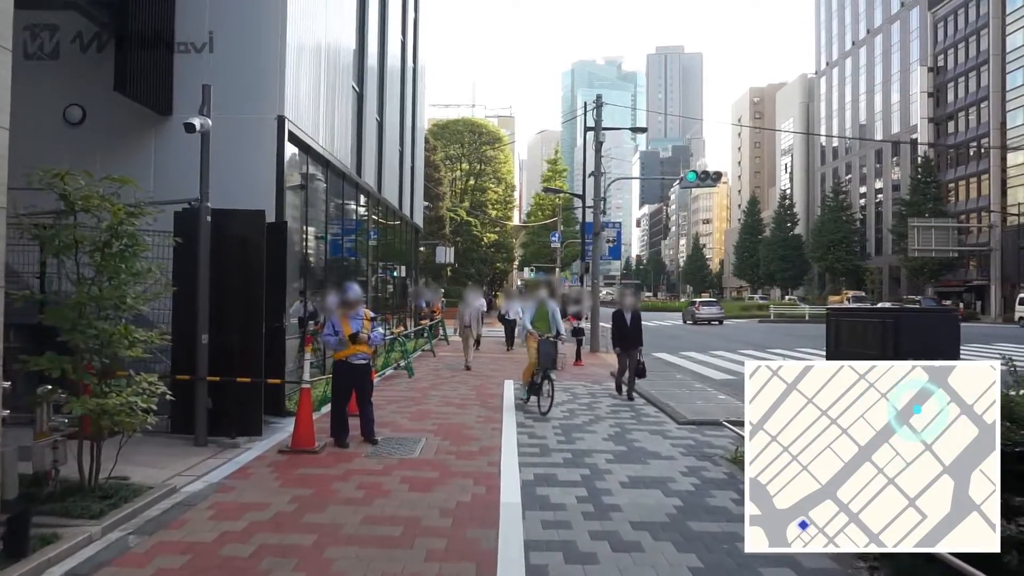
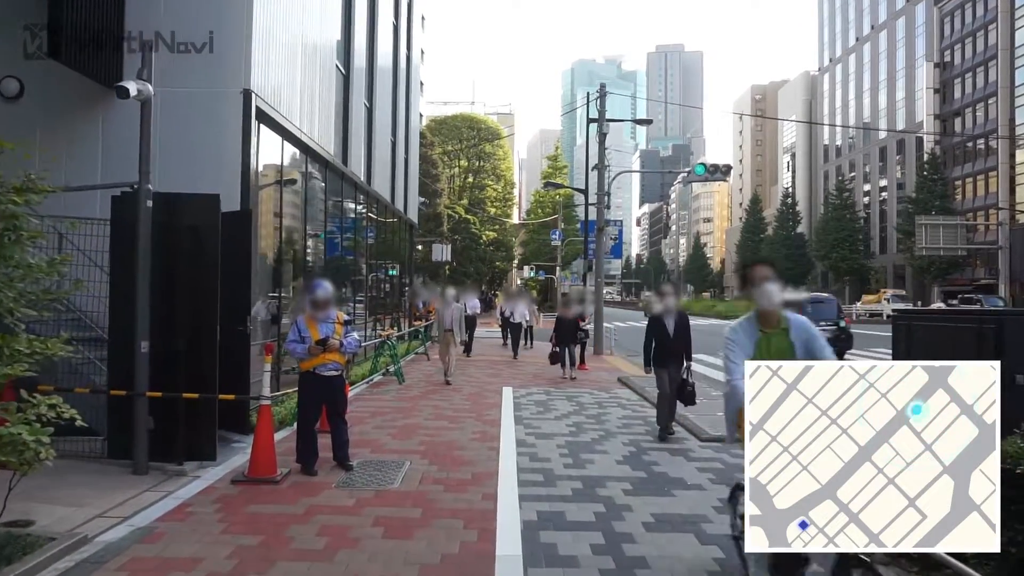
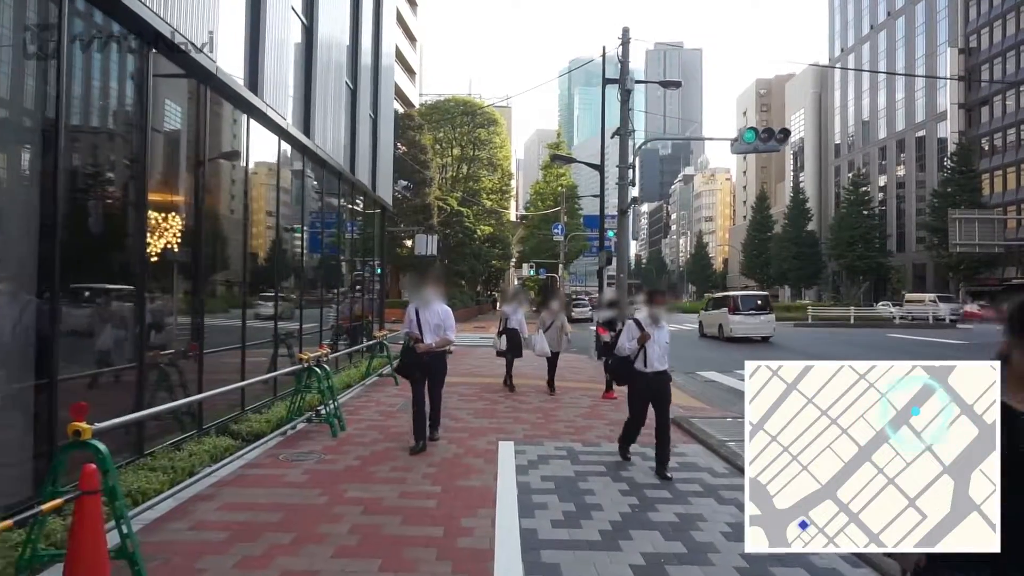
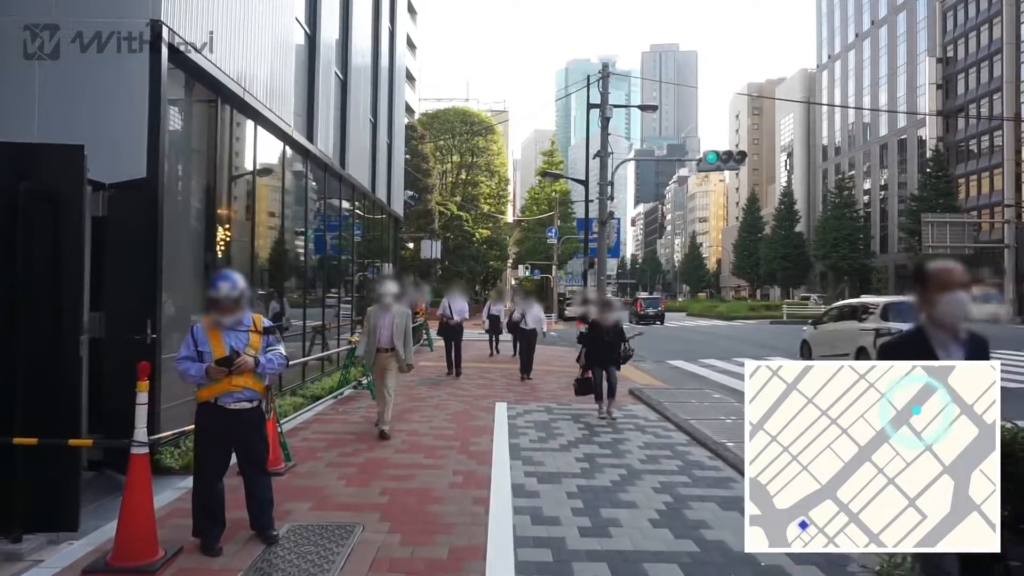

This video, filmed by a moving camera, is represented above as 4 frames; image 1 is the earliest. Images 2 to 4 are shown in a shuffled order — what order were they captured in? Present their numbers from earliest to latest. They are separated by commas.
2, 4, 3
